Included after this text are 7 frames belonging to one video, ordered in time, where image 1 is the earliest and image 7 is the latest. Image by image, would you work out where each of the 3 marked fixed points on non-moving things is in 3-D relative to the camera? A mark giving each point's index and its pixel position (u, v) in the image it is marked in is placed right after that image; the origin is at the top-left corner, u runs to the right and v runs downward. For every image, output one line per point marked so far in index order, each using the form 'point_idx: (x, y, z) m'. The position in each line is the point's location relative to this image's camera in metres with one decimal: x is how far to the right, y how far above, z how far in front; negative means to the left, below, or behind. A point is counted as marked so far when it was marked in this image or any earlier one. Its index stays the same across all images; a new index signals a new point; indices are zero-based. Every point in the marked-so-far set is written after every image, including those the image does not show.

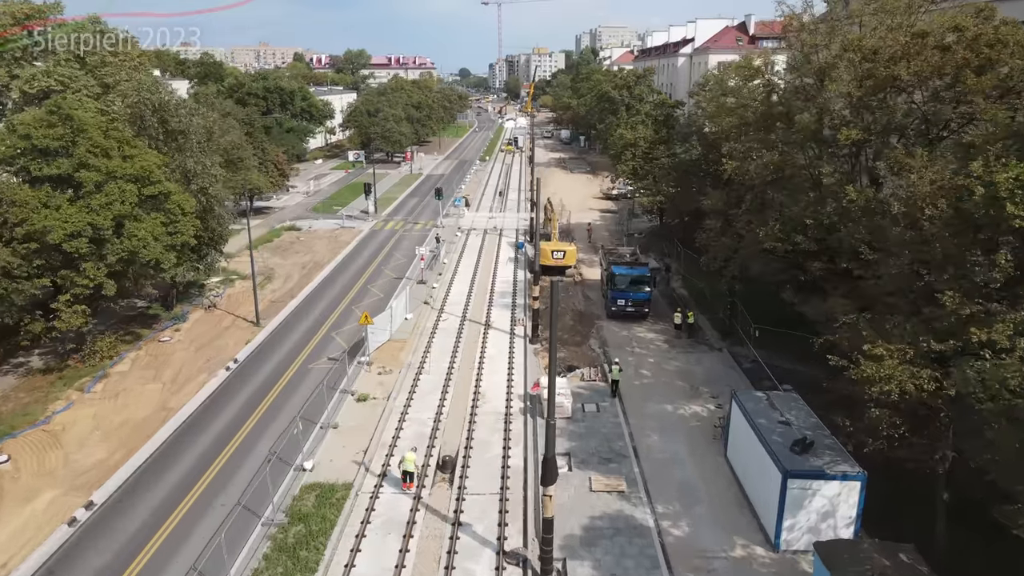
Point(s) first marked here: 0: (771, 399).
0: (+6.8, -2.9, +19.9) m
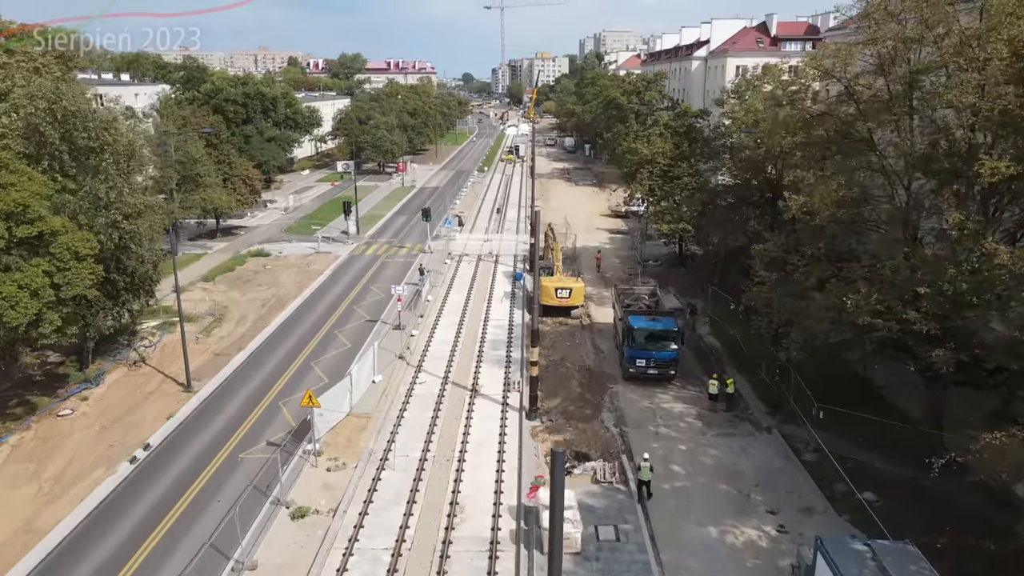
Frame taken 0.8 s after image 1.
0: (+6.5, -4.8, +13.5) m
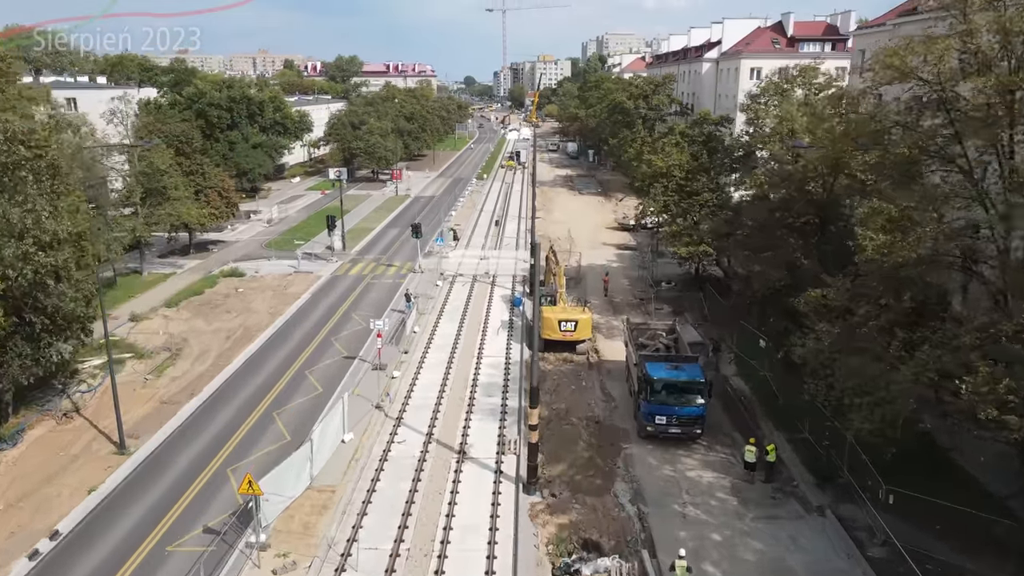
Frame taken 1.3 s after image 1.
0: (+6.4, -6.0, +9.2) m
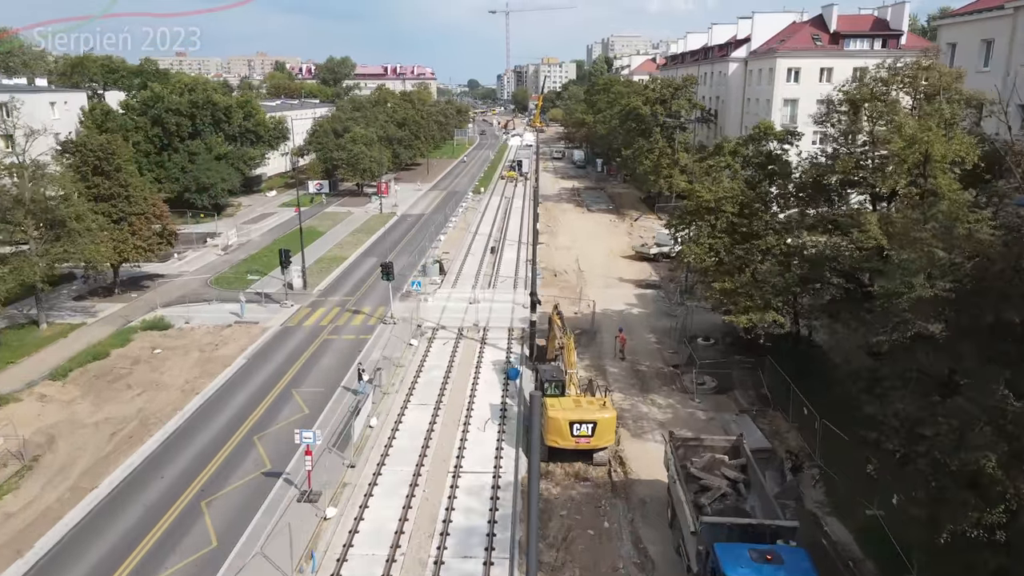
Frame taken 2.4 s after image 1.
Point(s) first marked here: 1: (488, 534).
0: (+6.0, -8.3, +0.3) m
1: (-0.6, -5.9, +18.3) m
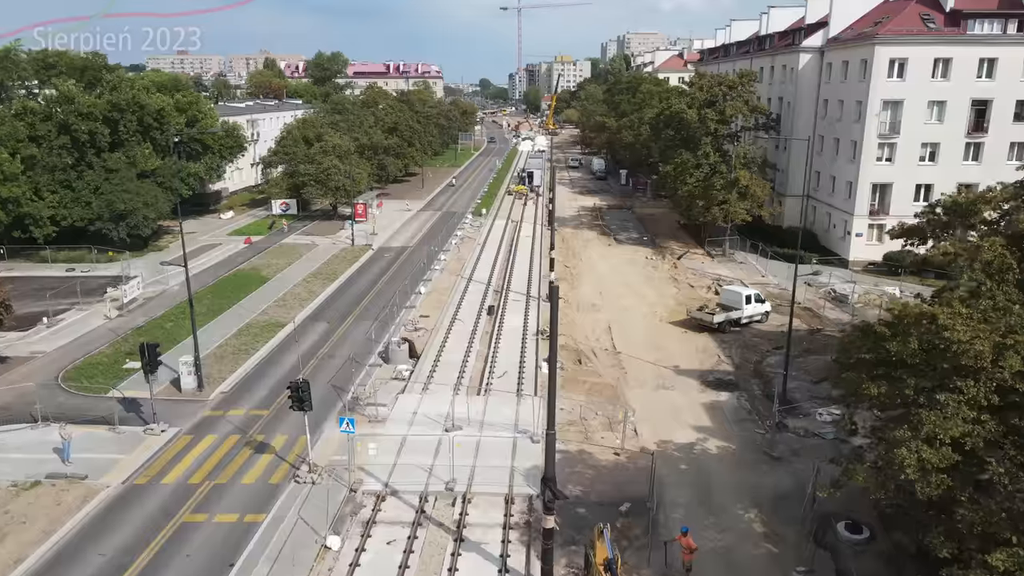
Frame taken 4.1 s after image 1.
0: (+5.4, -12.0, -13.9) m
1: (-0.8, -9.5, +4.1) m
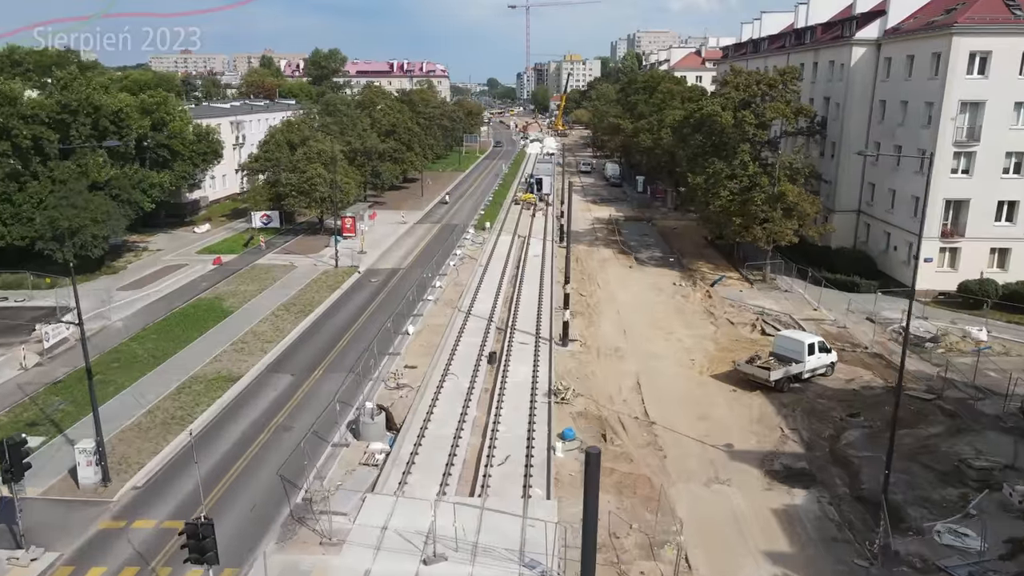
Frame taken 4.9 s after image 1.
0: (+5.1, -13.7, -20.6) m
1: (-0.9, -11.2, -2.5) m
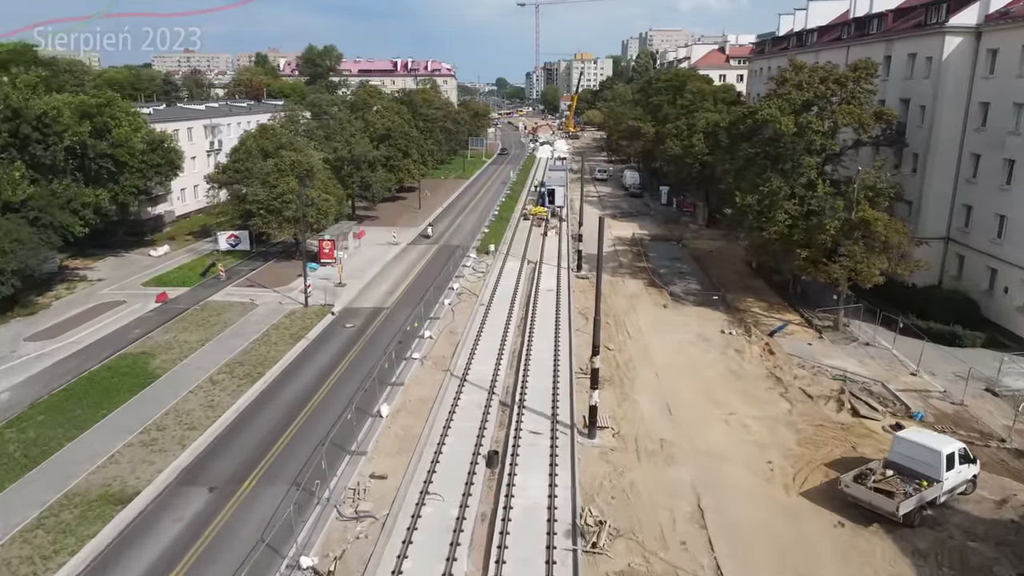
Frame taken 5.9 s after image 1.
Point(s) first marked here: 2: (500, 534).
0: (+4.8, -15.9, -29.0) m
1: (-1.1, -13.4, -10.8) m
2: (-0.2, -5.8, +17.7) m
